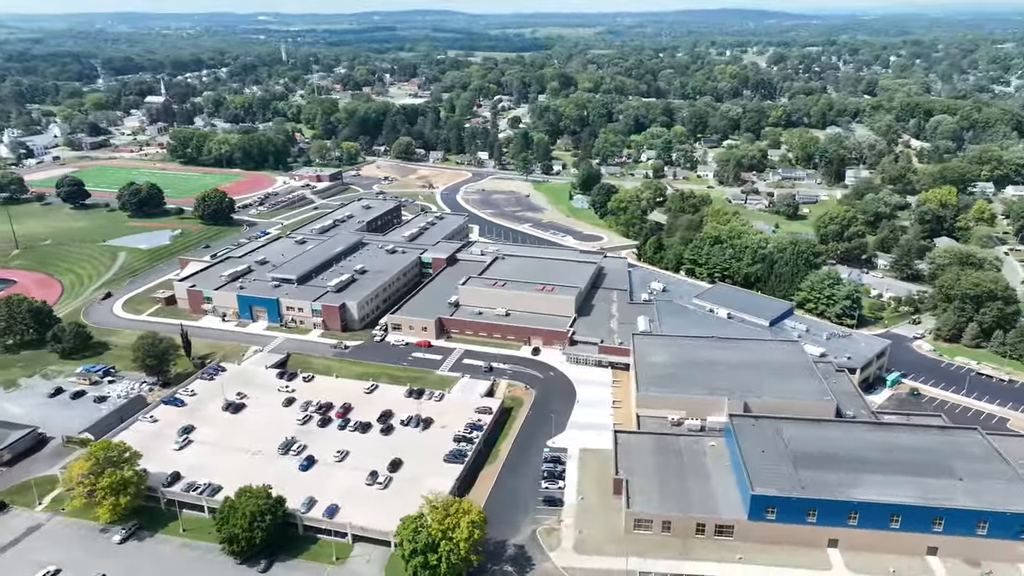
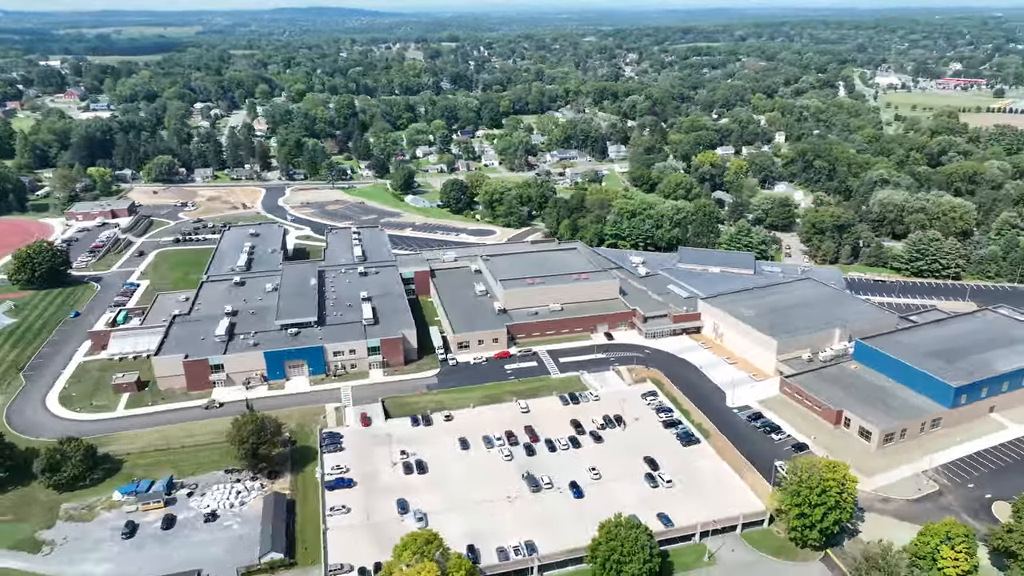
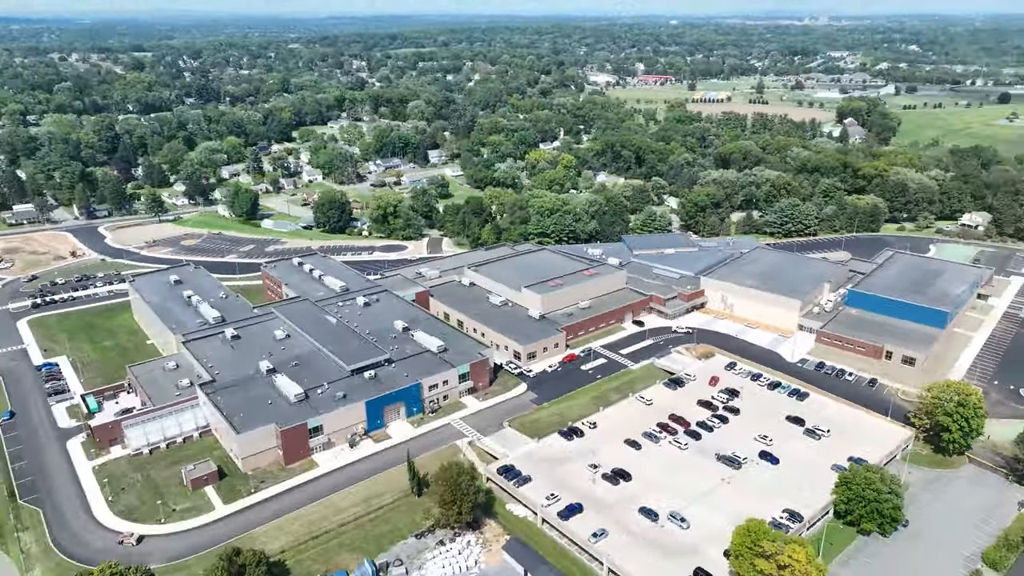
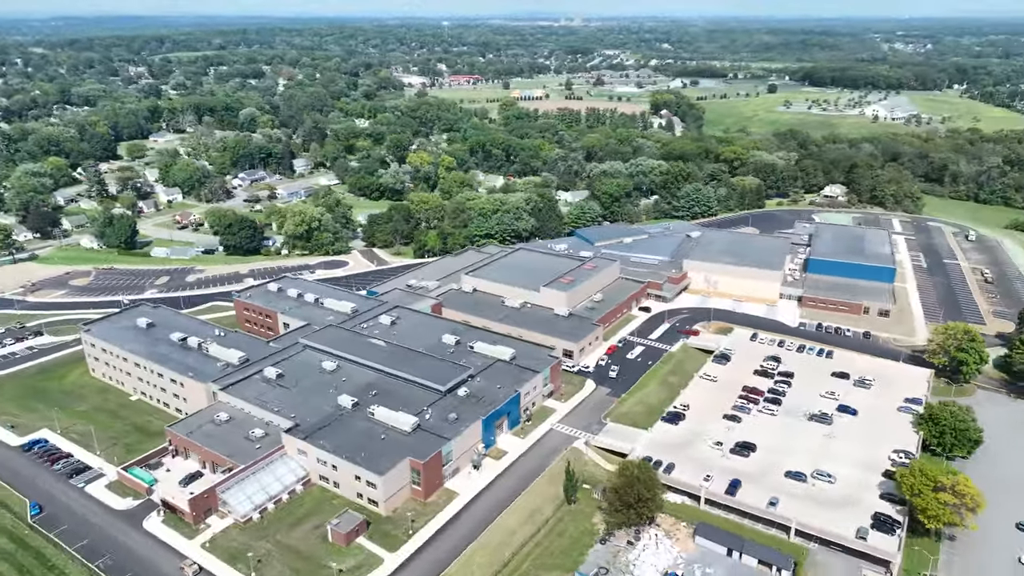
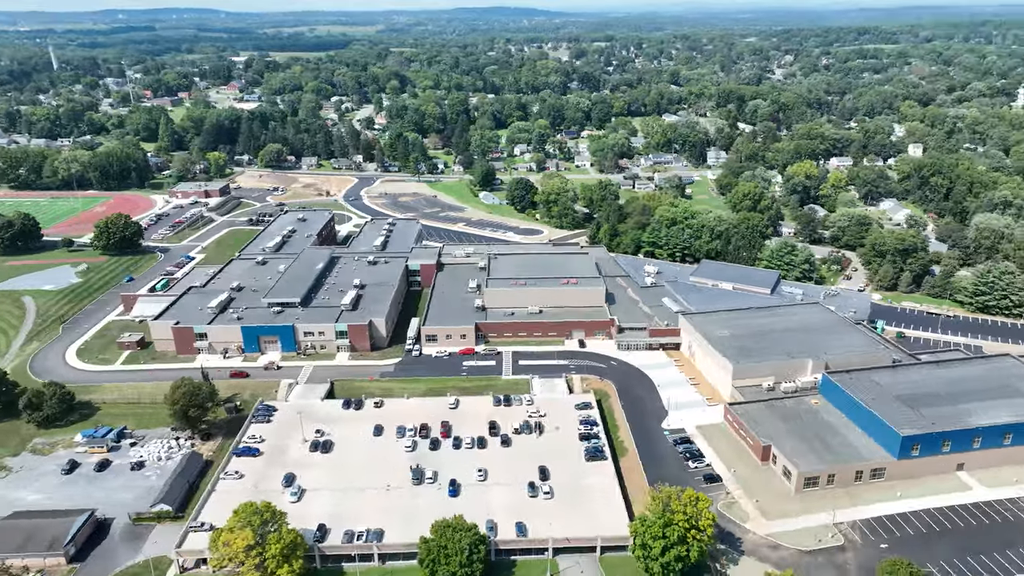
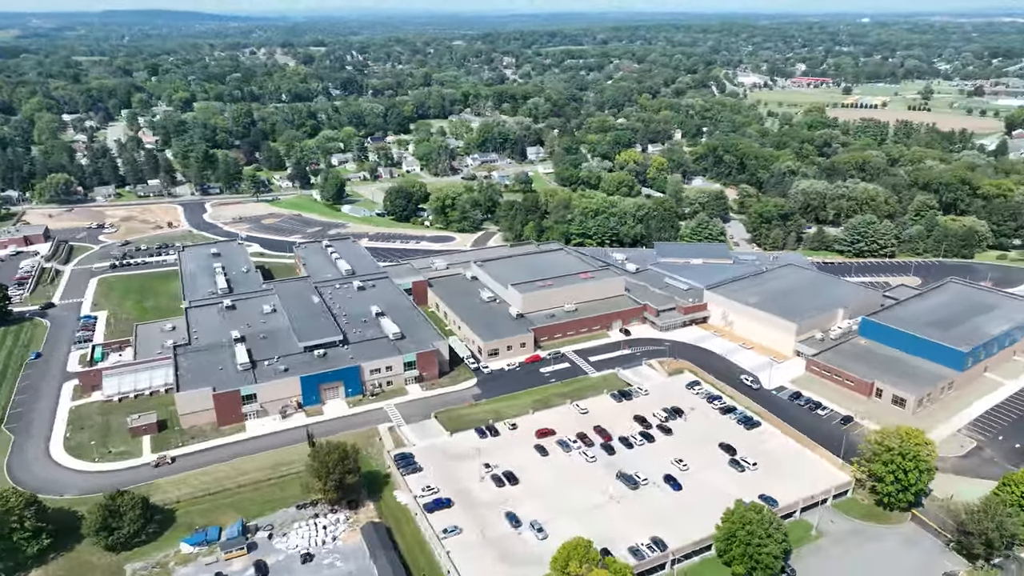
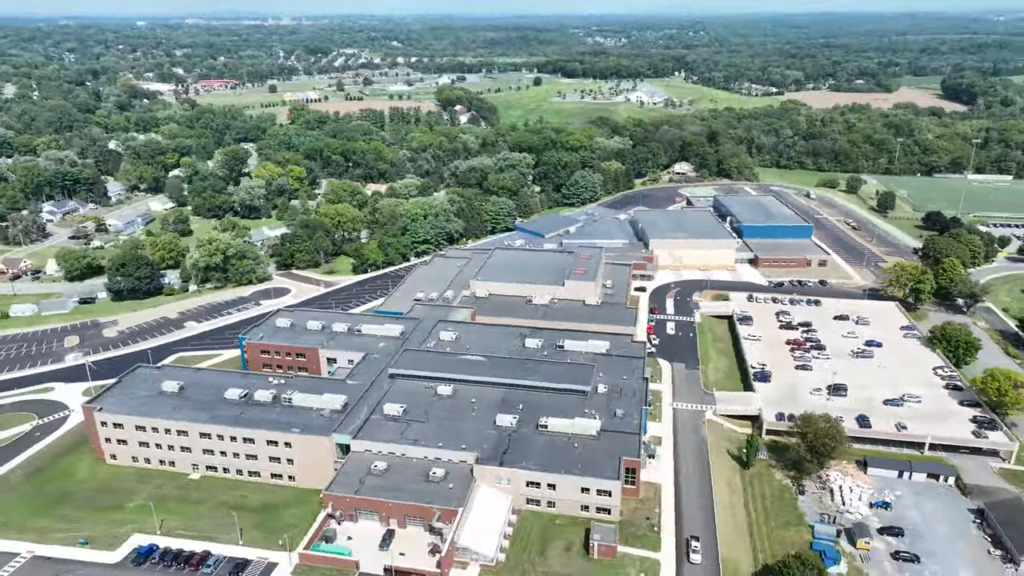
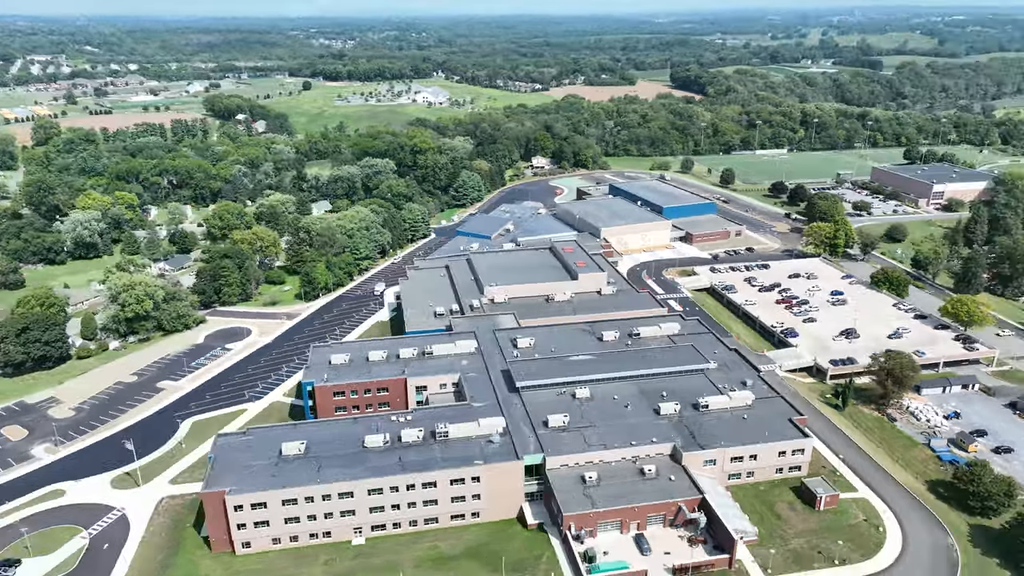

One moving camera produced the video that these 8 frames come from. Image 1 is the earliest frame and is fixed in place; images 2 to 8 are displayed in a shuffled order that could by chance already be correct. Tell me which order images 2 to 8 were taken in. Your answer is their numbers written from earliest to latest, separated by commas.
5, 2, 6, 3, 4, 7, 8
